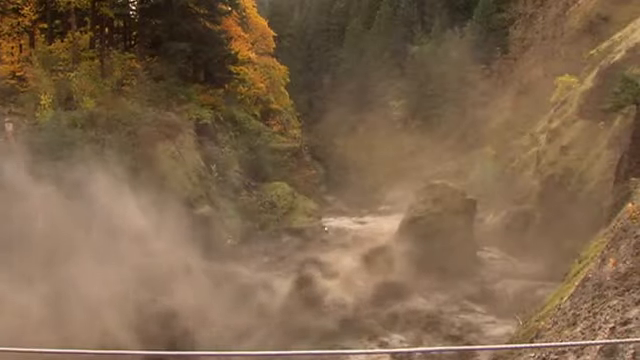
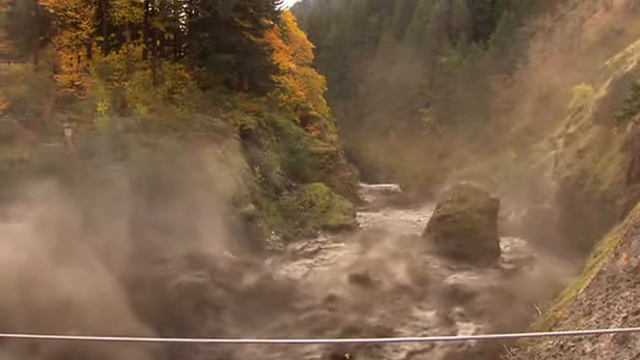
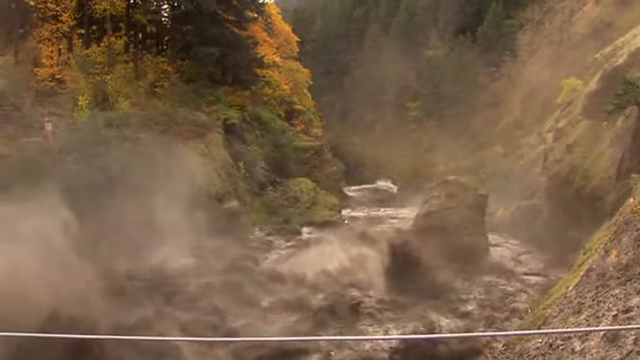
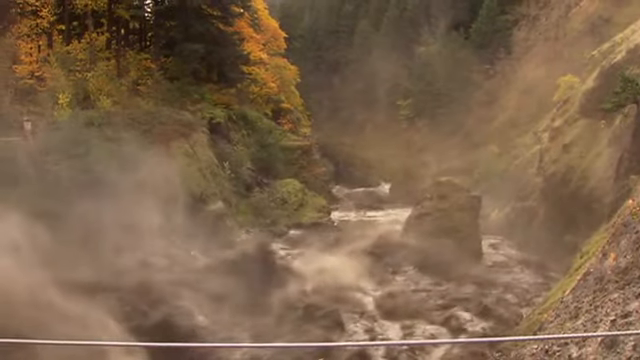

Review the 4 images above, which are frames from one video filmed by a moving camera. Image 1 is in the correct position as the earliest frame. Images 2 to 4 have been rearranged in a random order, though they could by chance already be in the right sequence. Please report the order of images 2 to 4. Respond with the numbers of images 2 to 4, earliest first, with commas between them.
4, 3, 2
